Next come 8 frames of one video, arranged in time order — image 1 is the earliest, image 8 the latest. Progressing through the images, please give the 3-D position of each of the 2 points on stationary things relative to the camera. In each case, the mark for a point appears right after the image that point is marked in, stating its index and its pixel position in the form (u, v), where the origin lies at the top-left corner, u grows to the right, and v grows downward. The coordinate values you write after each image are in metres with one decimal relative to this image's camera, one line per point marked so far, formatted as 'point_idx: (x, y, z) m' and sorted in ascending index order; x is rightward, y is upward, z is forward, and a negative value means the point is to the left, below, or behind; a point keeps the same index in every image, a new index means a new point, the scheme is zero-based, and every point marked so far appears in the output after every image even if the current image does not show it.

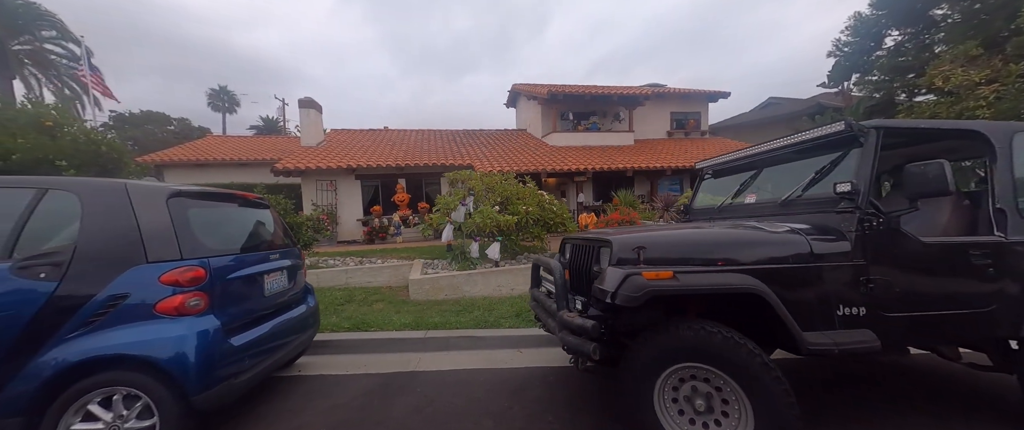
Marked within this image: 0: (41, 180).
0: (-2.9, +0.2, +2.2) m
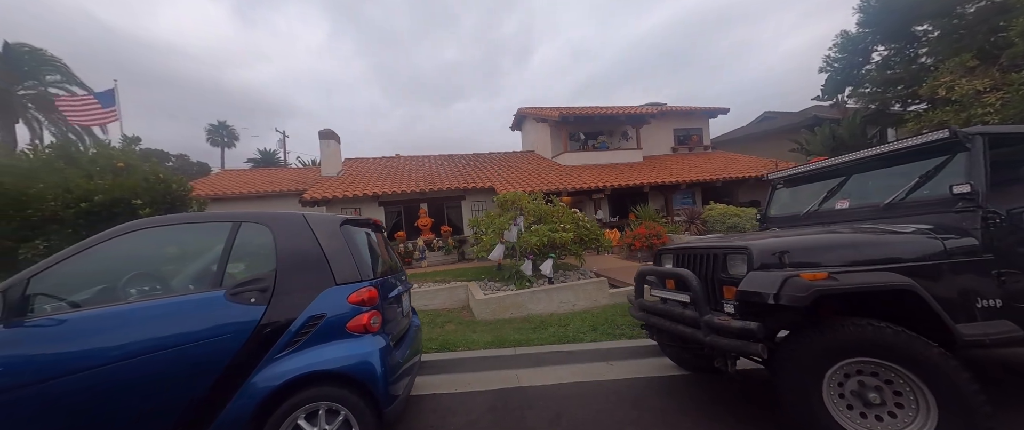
0: (-1.9, 0.0, +2.4) m
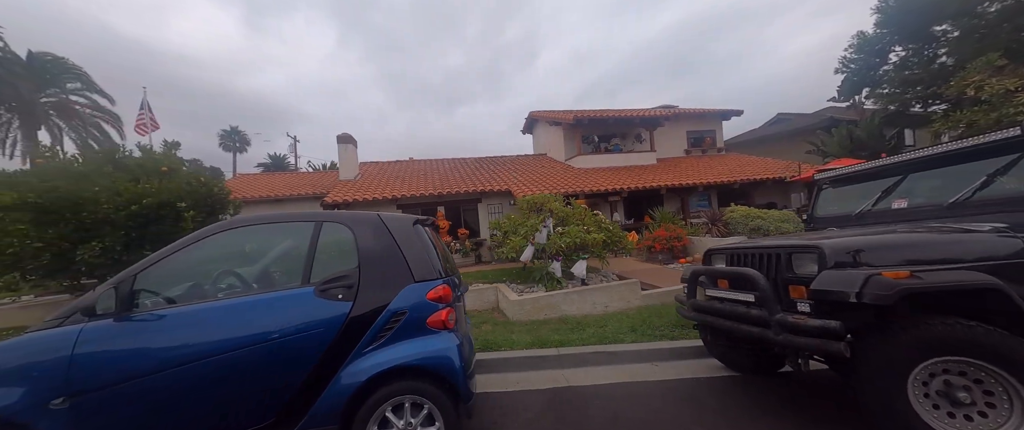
0: (-1.4, 0.0, +2.4) m
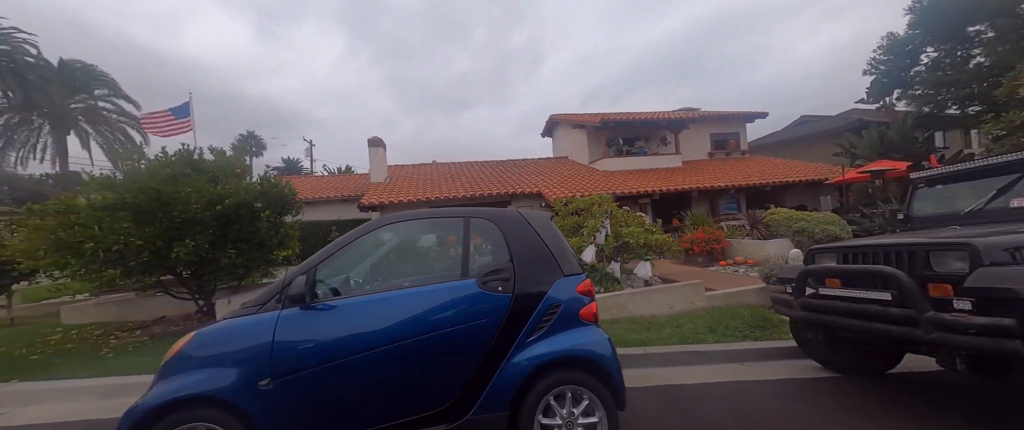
0: (-0.4, 0.0, +2.5) m
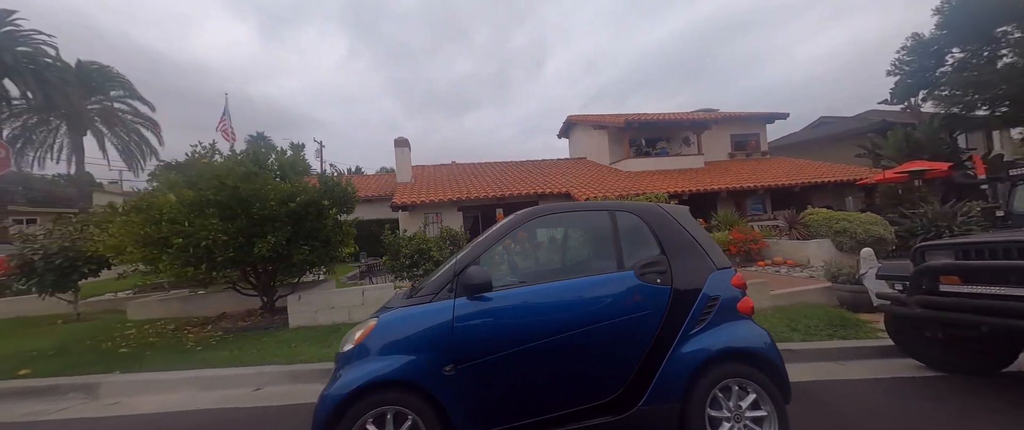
0: (+0.7, +0.1, +2.5) m
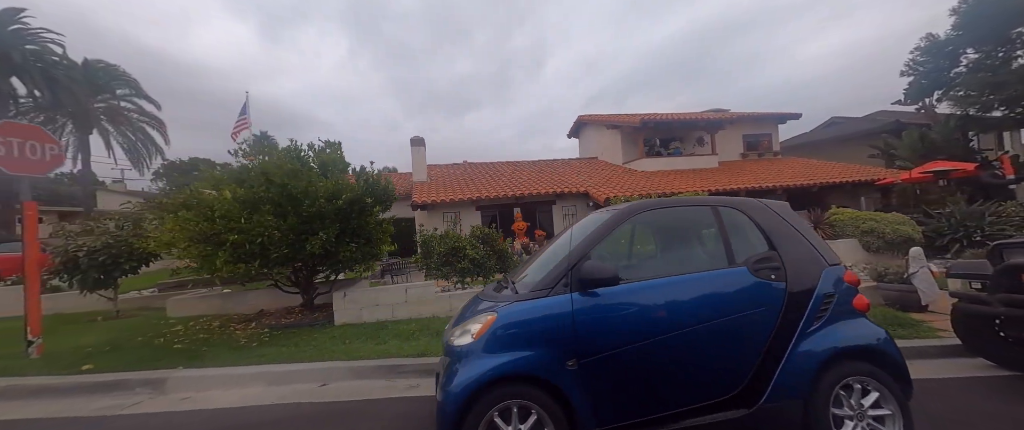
0: (+1.4, +0.1, +2.5) m
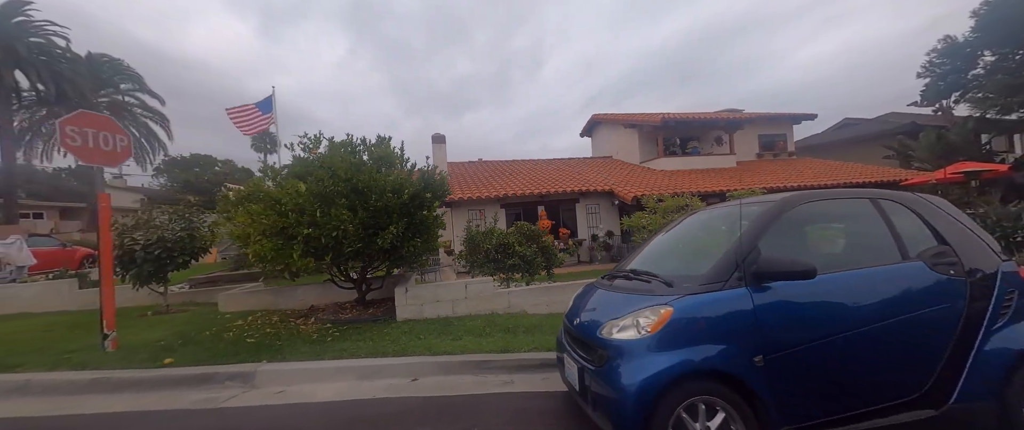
0: (+2.5, +0.2, +2.4) m
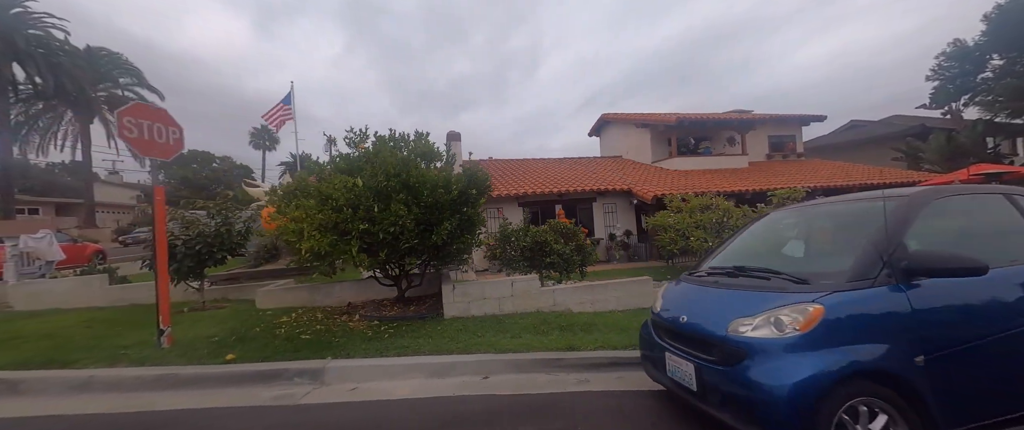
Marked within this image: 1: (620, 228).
0: (+3.3, +0.2, +2.4) m
1: (+4.8, -0.6, +15.0) m
